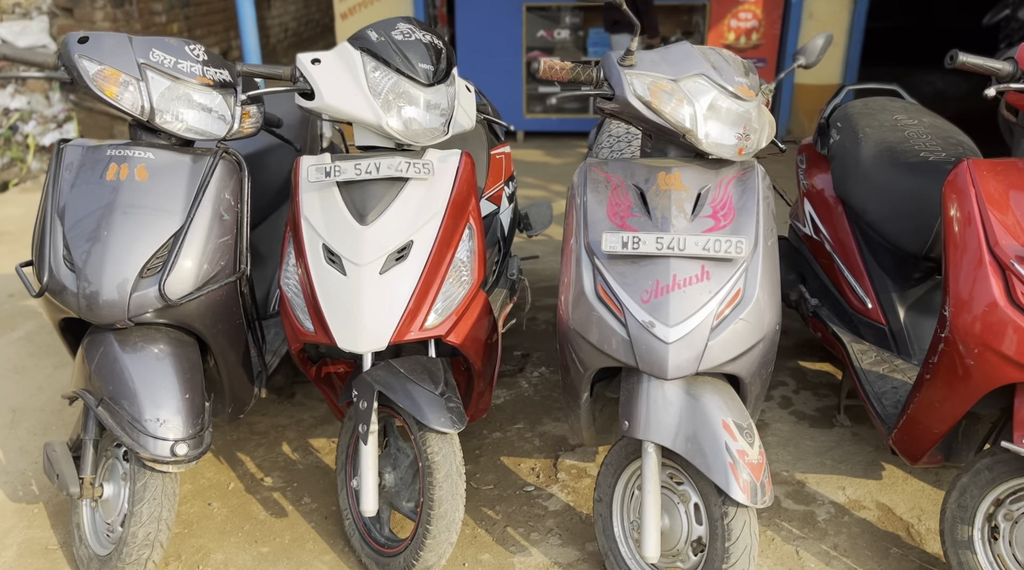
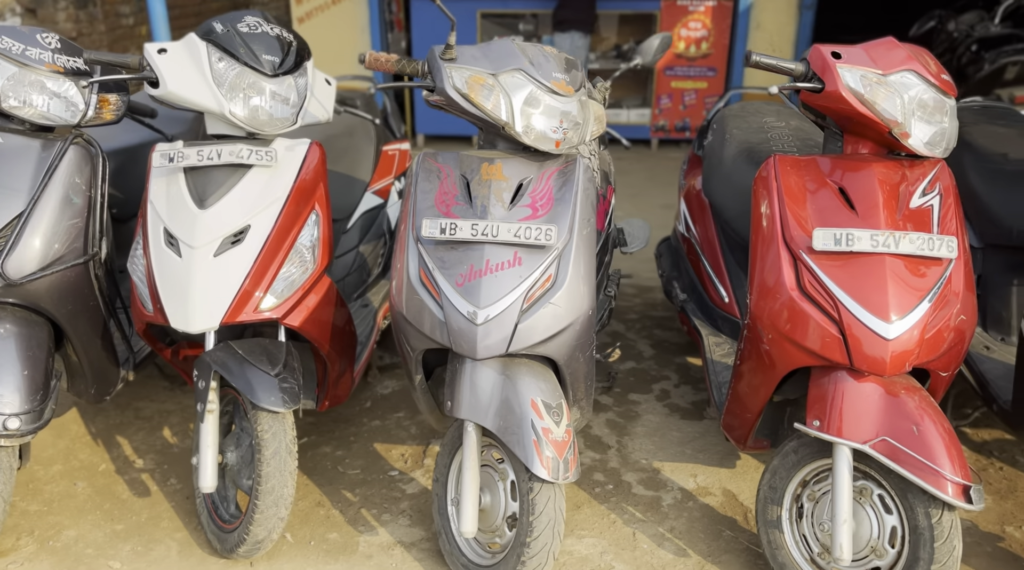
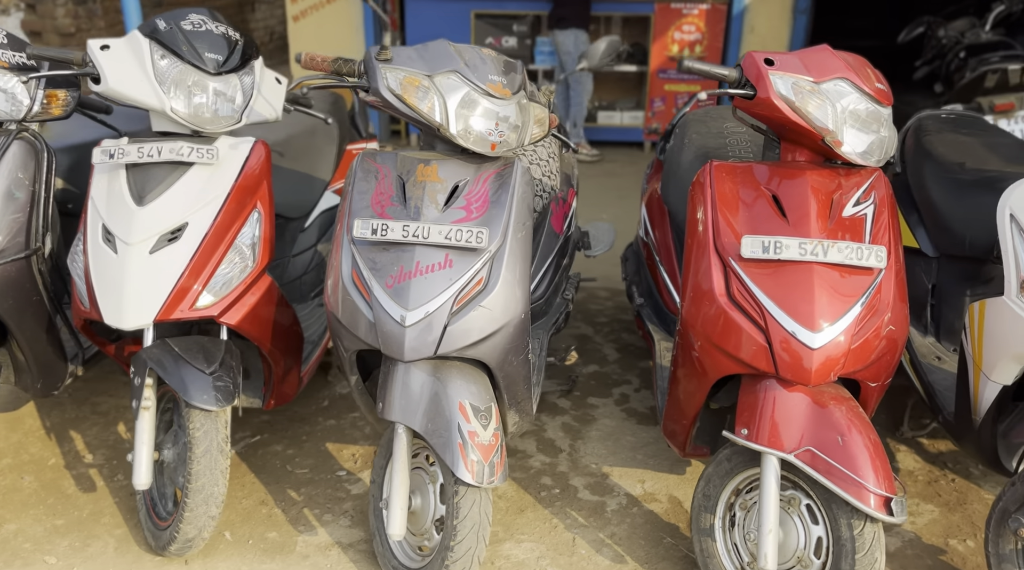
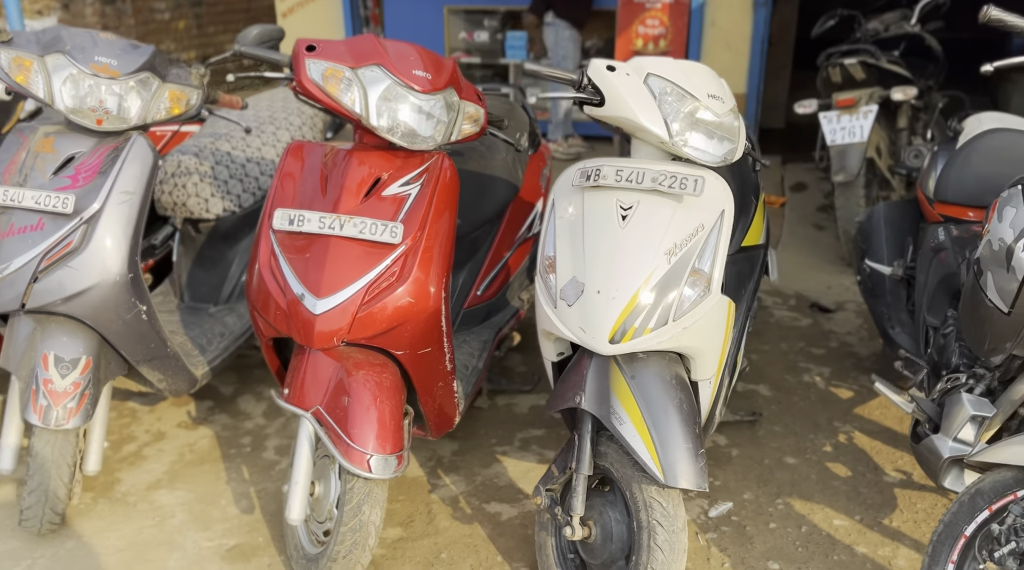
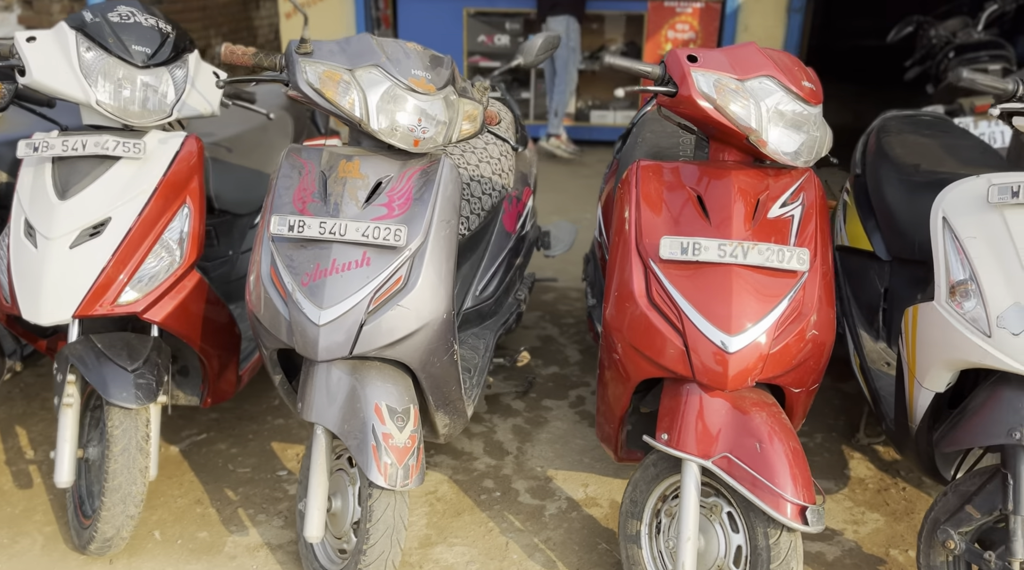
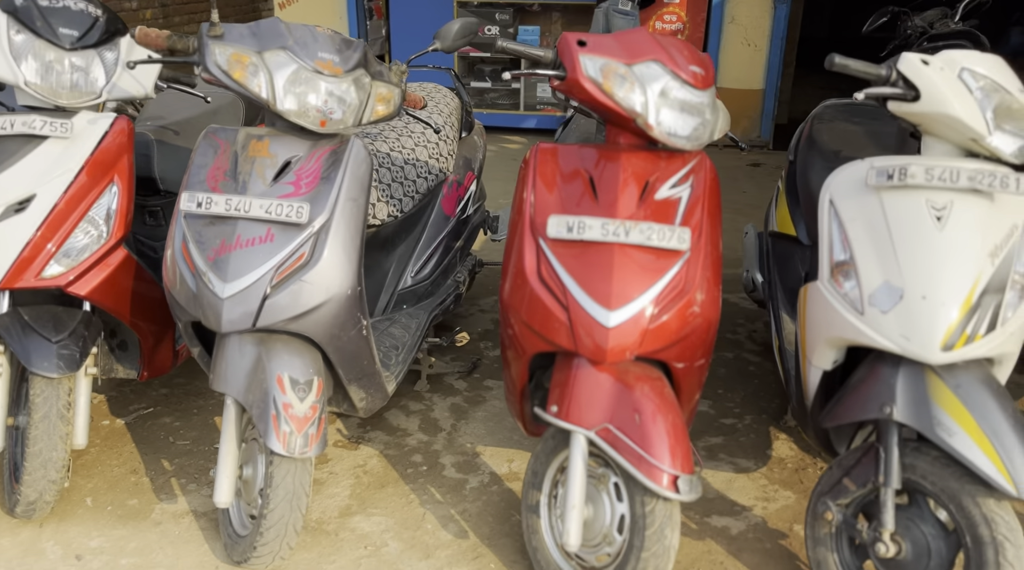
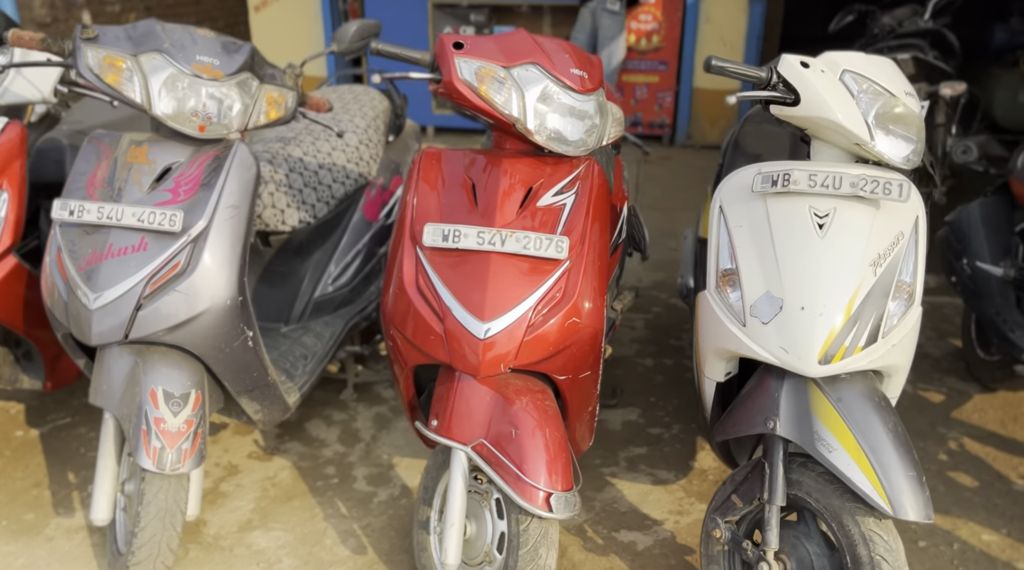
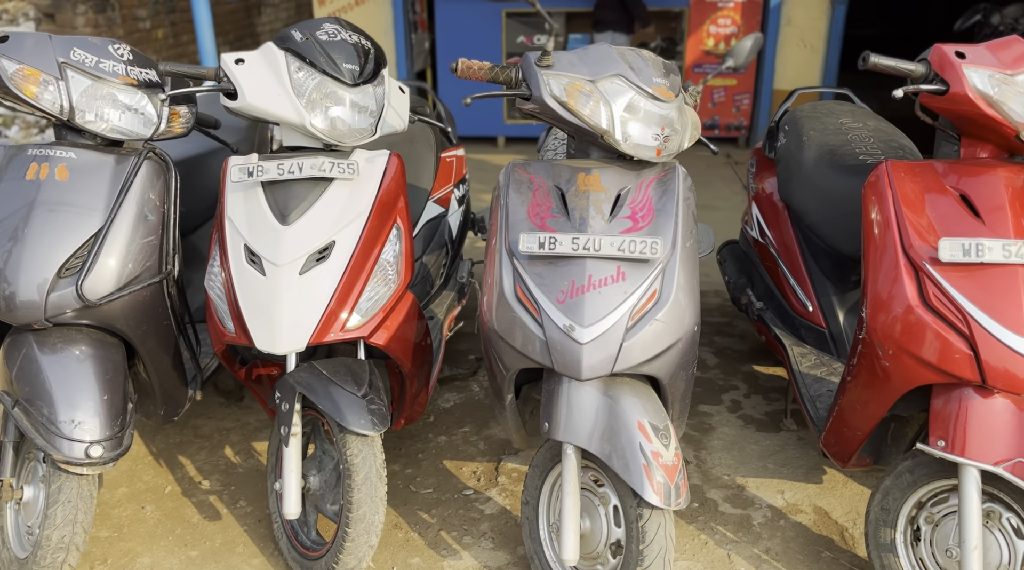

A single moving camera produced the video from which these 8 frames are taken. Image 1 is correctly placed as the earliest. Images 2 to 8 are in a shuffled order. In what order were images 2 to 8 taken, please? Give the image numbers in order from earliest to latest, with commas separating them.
8, 2, 3, 5, 6, 7, 4
